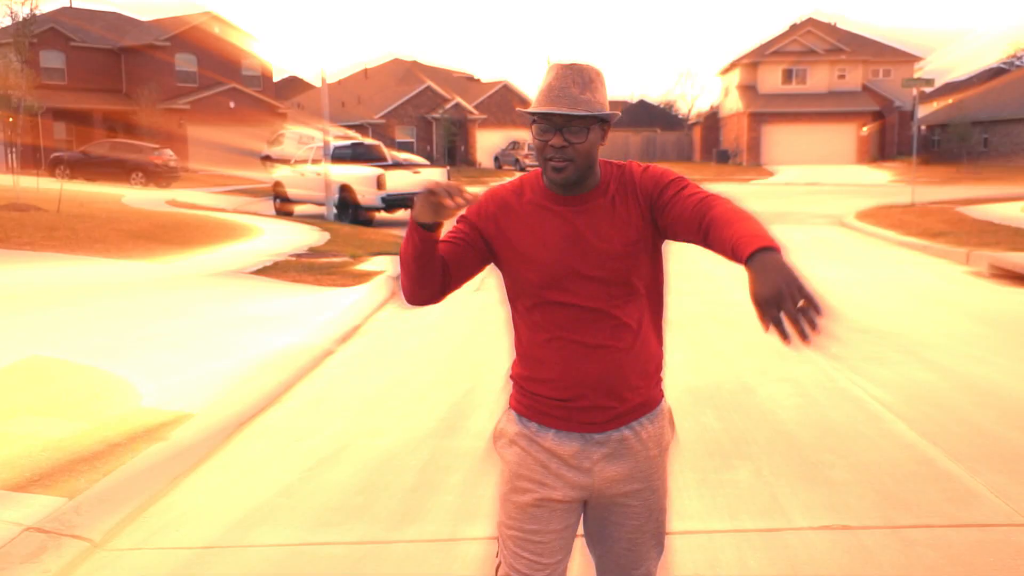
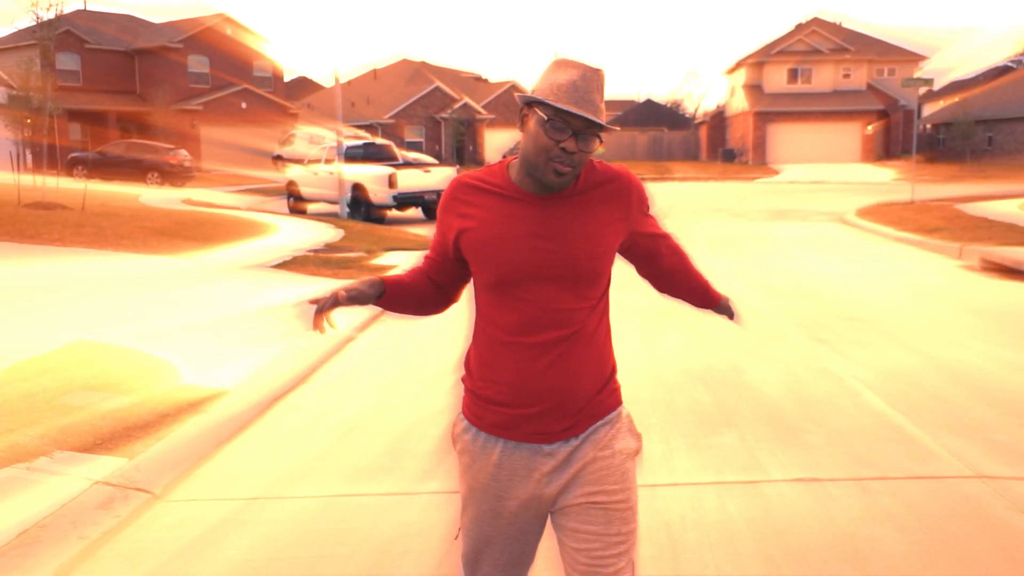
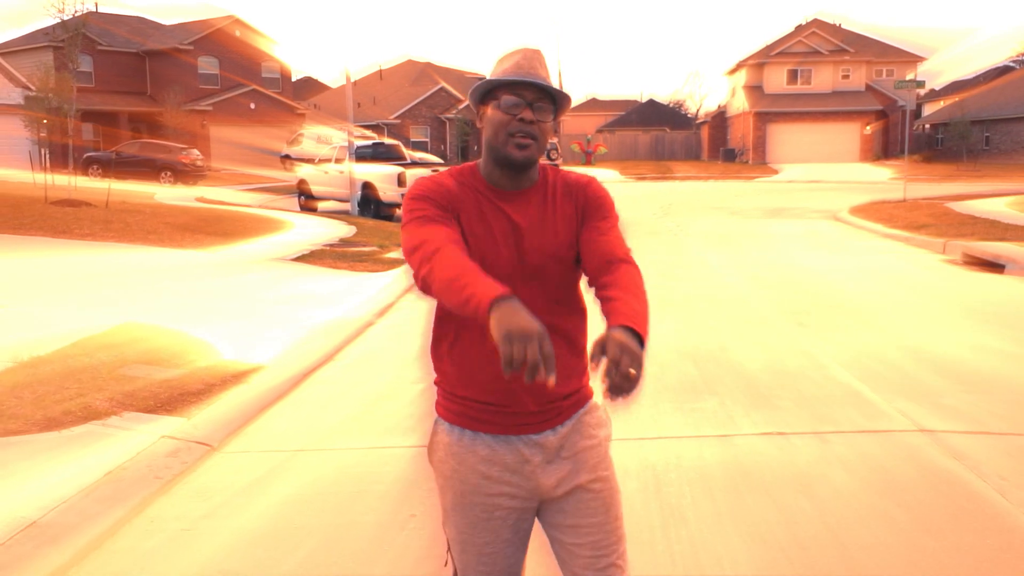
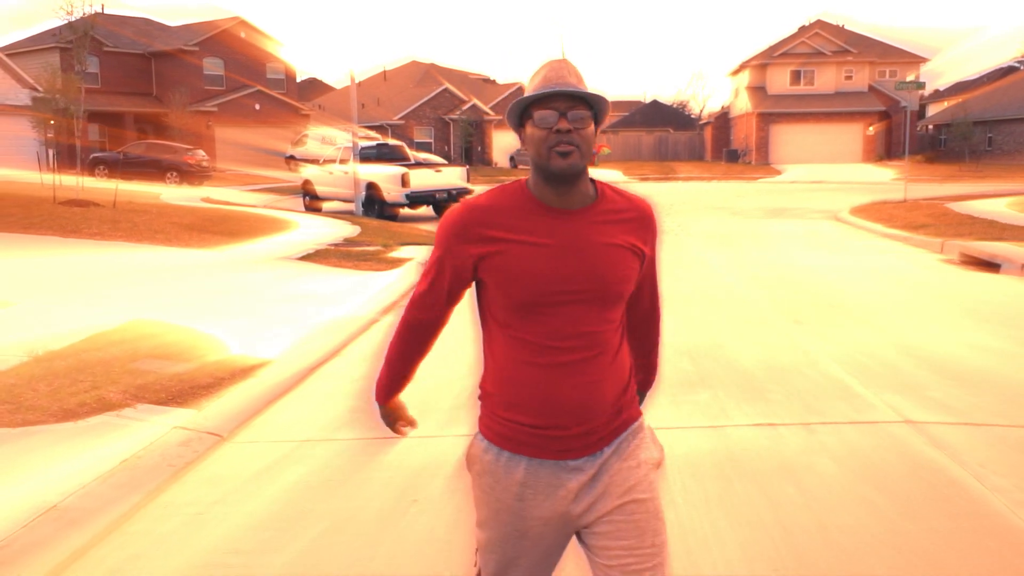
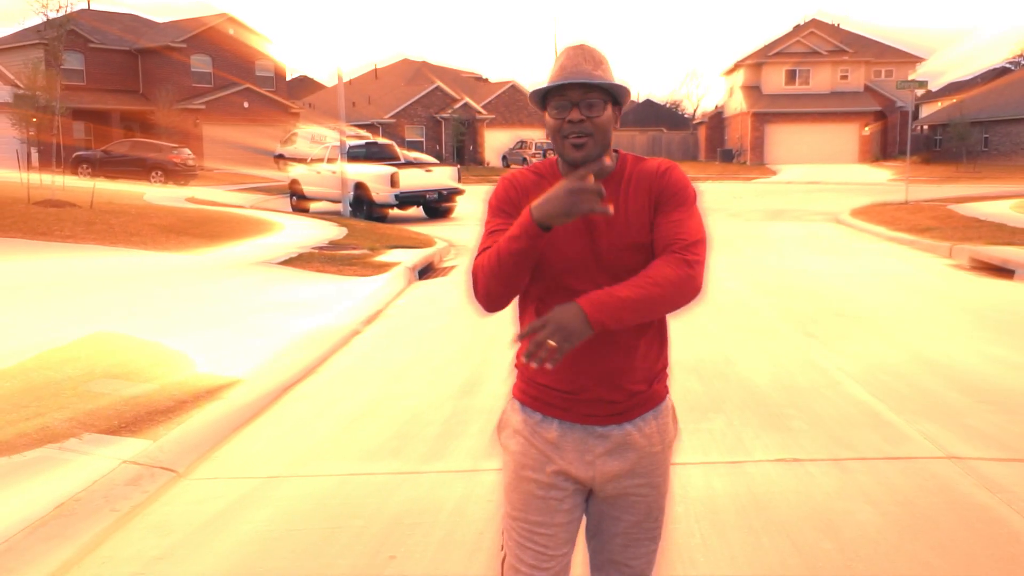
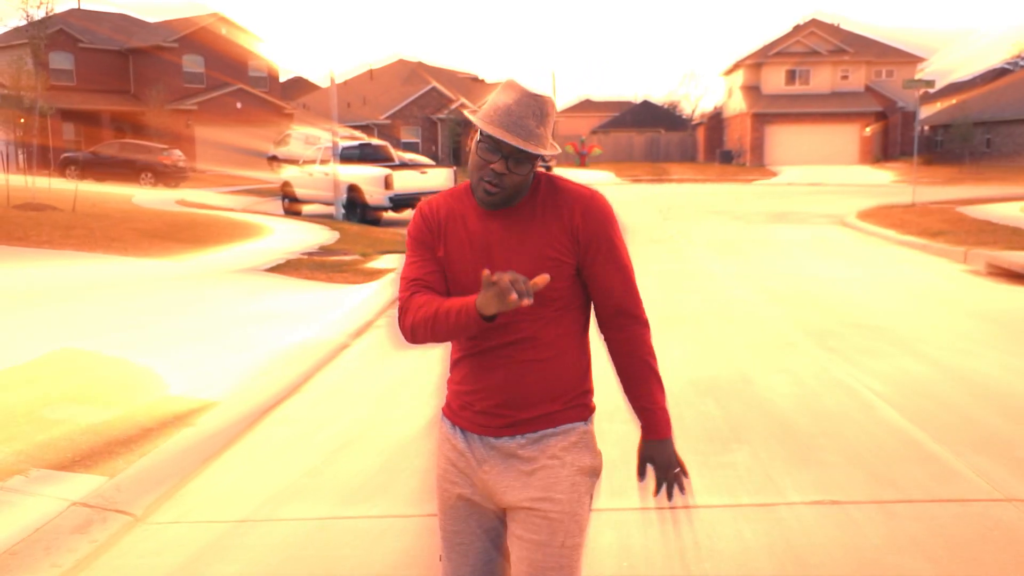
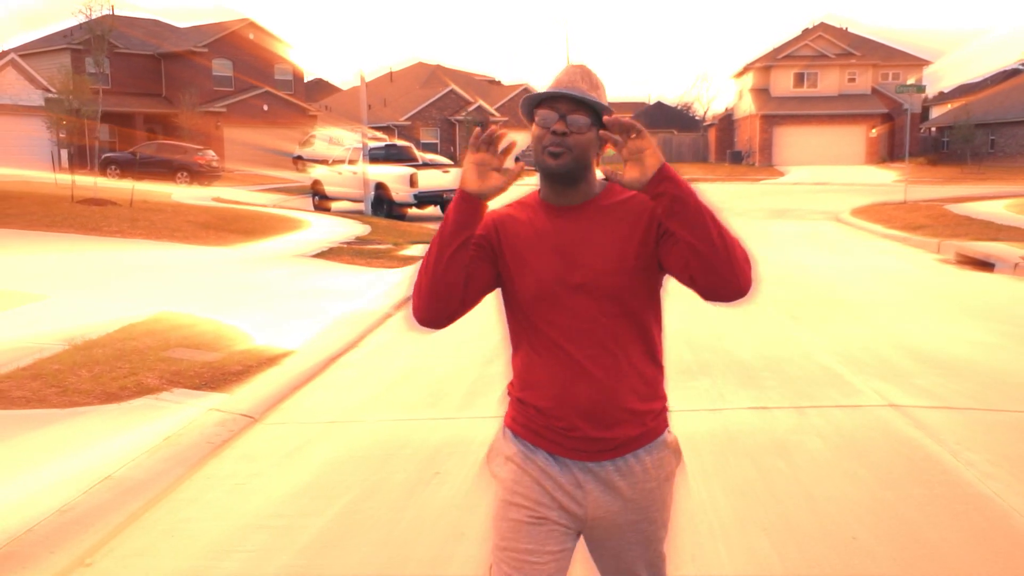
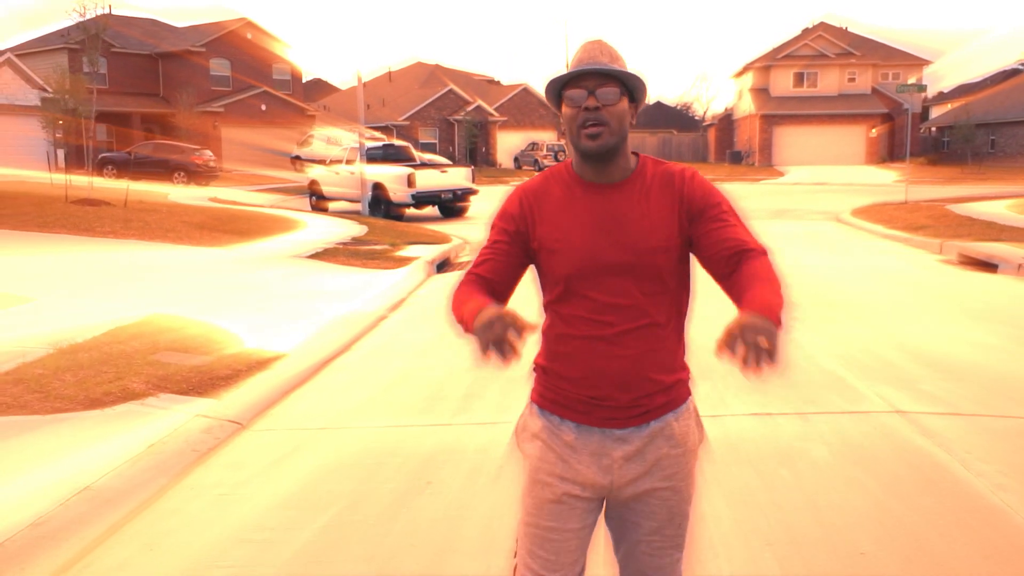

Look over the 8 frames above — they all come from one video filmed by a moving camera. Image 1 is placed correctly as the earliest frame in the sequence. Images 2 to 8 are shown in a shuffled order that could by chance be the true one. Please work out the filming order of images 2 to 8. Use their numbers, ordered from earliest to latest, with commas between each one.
6, 2, 5, 3, 4, 8, 7
